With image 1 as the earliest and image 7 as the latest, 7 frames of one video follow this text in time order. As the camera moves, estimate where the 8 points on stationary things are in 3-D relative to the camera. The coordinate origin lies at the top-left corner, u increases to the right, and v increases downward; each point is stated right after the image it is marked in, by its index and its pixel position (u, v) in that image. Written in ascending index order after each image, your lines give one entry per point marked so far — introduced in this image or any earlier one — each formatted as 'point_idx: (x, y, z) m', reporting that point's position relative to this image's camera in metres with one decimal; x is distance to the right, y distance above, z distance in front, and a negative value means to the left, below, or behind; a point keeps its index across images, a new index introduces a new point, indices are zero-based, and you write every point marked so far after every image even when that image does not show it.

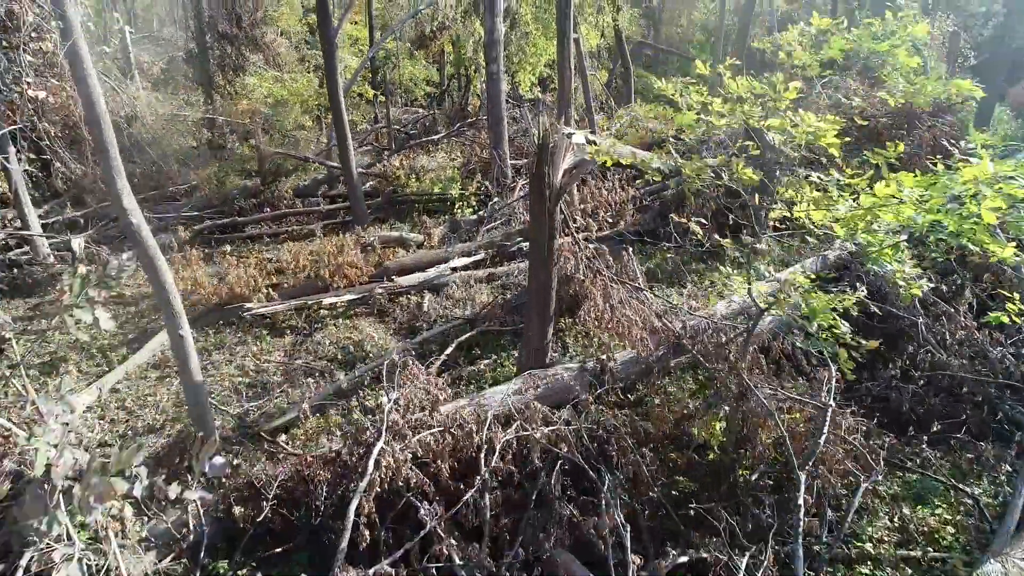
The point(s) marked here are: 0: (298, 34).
0: (-5.6, +6.8, +18.0) m
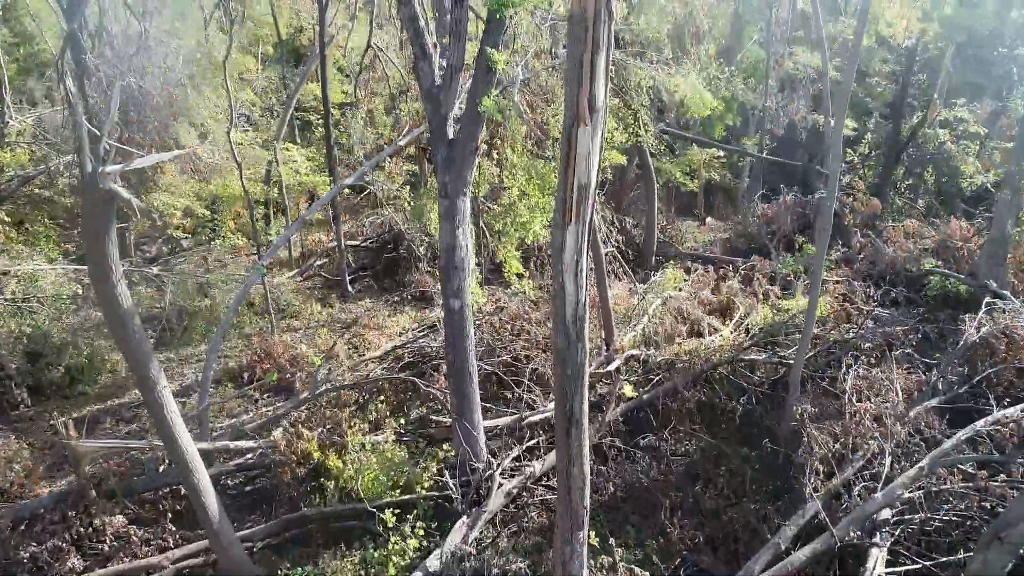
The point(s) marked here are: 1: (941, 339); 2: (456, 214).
0: (-5.8, +3.7, +14.4) m
1: (+5.2, -0.6, +8.4) m
2: (-0.5, +0.6, +5.6) m
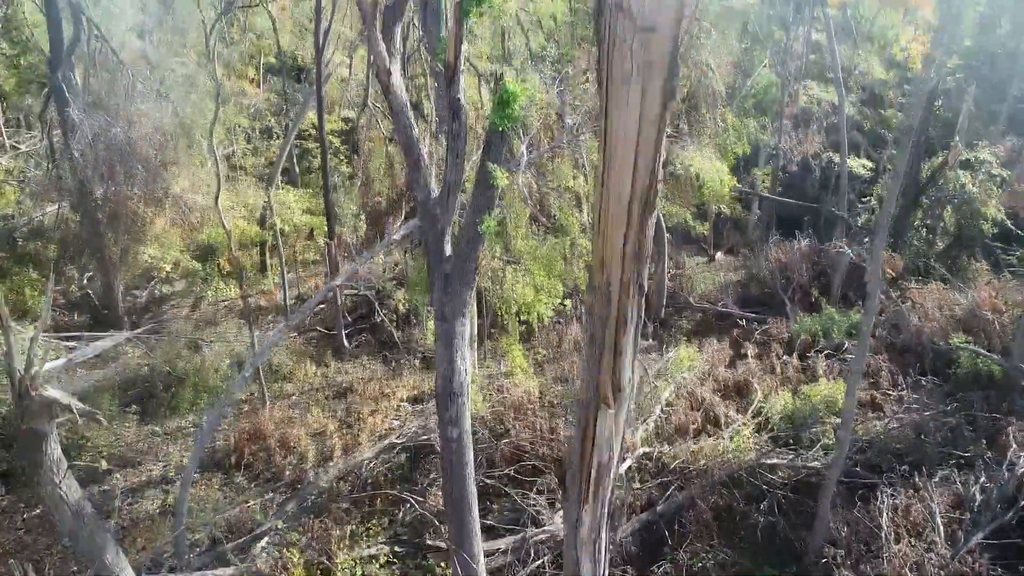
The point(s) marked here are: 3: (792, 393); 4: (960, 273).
0: (-5.7, +2.7, +13.9) m
1: (+5.2, -1.6, +7.8) m
2: (-0.4, -0.4, +5.1) m
3: (+3.5, -1.3, +8.5) m
4: (+9.6, +0.3, +14.8) m
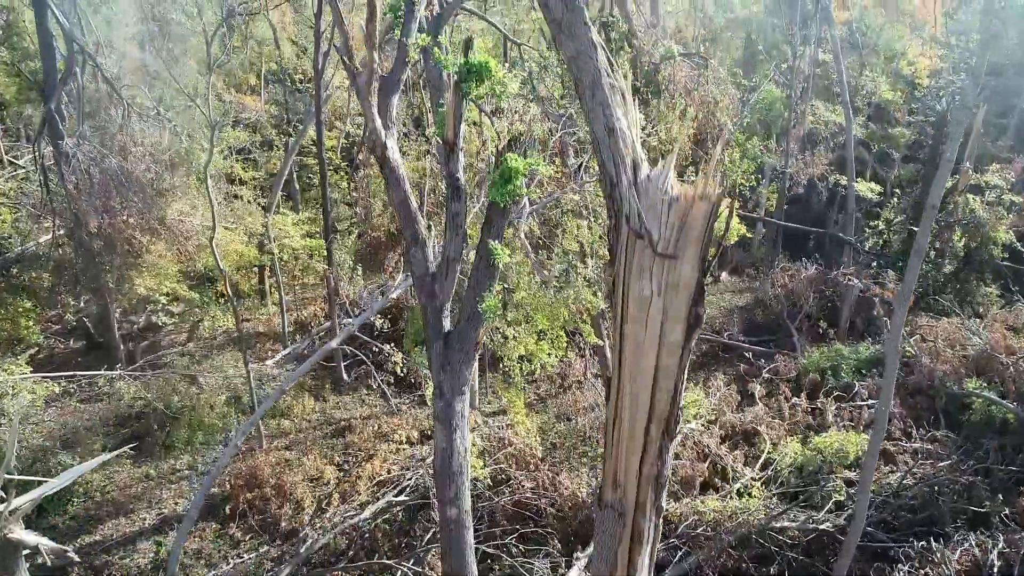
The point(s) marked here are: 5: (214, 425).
0: (-5.7, +2.2, +13.7) m
1: (+5.2, -2.1, +7.6) m
2: (-0.4, -0.9, +4.9) m
3: (+3.5, -1.9, +8.3) m
4: (+9.7, -0.3, +14.6) m
5: (-4.5, -2.1, +10.4) m
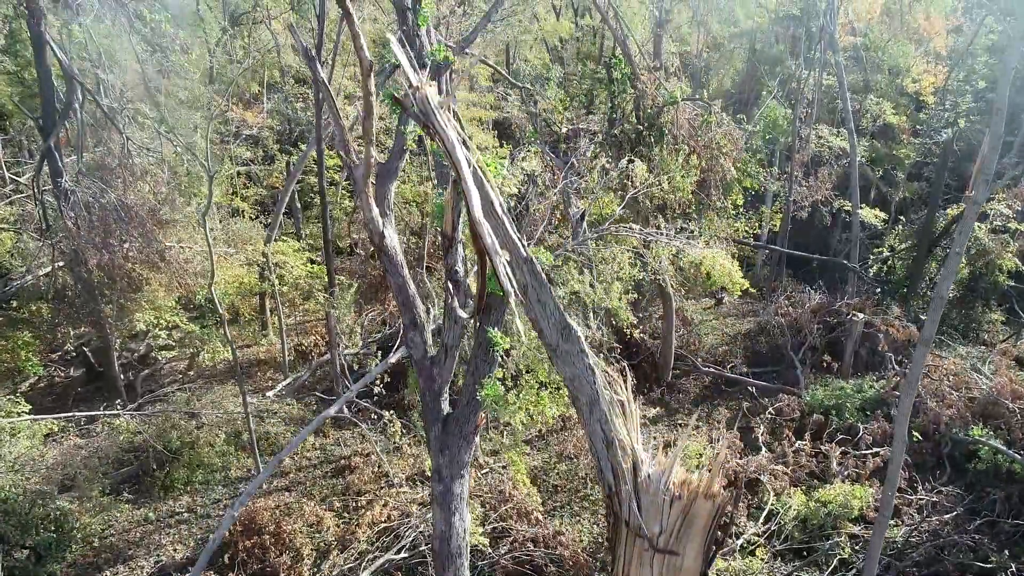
0: (-5.6, +1.6, +13.7) m
1: (+5.2, -2.7, +7.5) m
2: (-0.4, -1.5, +4.8) m
3: (+3.5, -2.4, +8.2) m
4: (+9.7, -0.8, +14.5) m
5: (-4.5, -2.6, +10.3) m
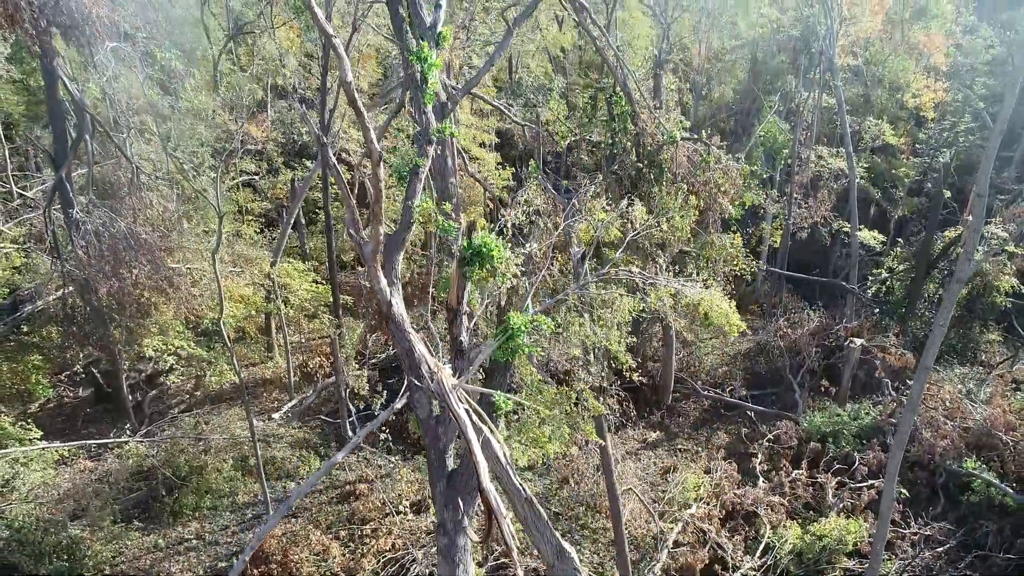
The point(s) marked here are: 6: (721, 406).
0: (-5.6, +1.2, +13.9) m
1: (+5.3, -3.2, +7.7) m
2: (-0.4, -1.9, +5.0) m
3: (+3.5, -2.9, +8.4) m
4: (+9.8, -1.3, +14.6) m
5: (-4.4, -3.1, +10.5) m
6: (+3.8, -2.1, +12.4) m
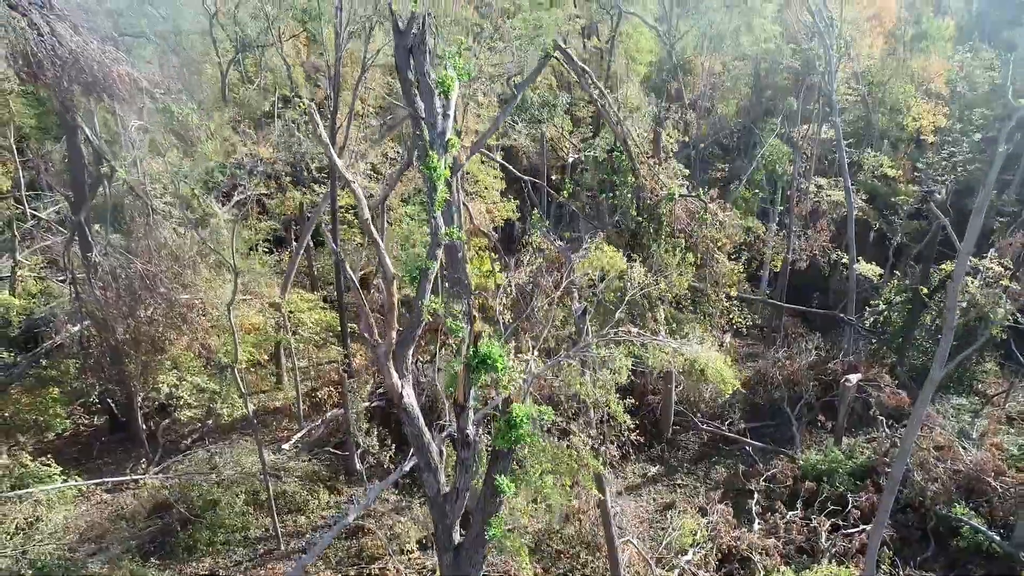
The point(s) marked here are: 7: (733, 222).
0: (-5.5, +0.6, +14.2) m
1: (+5.3, -3.8, +8.0) m
2: (-0.4, -2.6, +5.3) m
3: (+3.6, -3.5, +8.7) m
4: (+9.8, -2.0, +14.9) m
5: (-4.4, -3.7, +10.8) m
6: (+3.8, -2.8, +12.7) m
7: (+2.9, +0.9, +9.1) m
